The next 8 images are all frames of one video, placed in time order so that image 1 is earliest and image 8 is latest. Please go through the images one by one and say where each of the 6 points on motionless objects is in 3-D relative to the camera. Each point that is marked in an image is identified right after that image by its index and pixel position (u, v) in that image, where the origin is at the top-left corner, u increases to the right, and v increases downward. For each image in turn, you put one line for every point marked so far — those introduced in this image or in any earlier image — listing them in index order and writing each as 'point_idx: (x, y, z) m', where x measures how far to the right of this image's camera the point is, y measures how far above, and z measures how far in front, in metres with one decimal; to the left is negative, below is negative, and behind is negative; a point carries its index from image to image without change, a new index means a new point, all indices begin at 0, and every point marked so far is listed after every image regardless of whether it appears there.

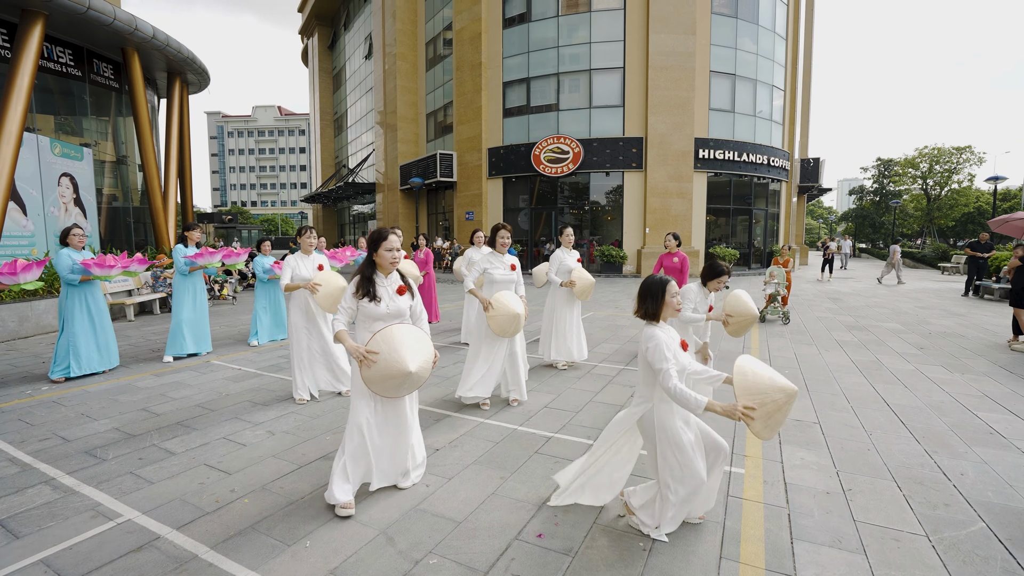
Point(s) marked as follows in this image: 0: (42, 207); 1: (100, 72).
0: (-10.4, +1.7, +10.4) m
1: (-10.1, +5.4, +11.9) m
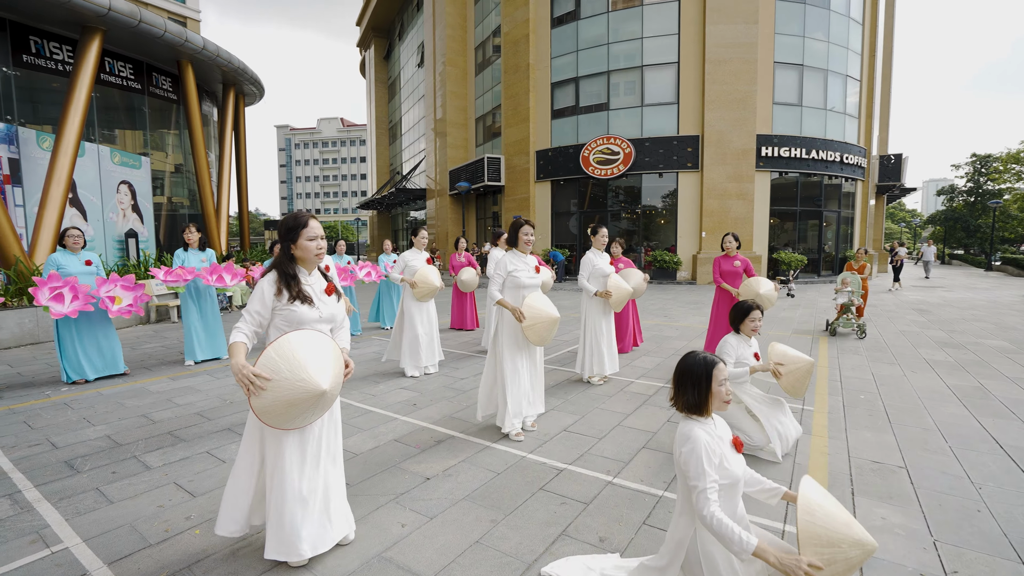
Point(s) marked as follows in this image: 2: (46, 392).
0: (-9.5, +1.7, +11.0) m
1: (-9.1, +5.3, +12.4) m
2: (-5.1, -1.1, +5.3) m
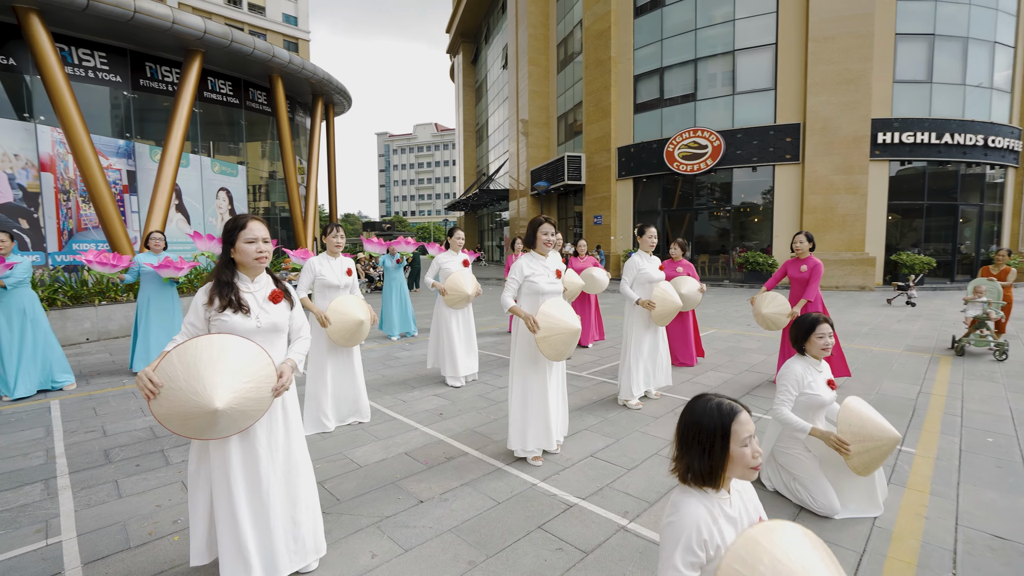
0: (-7.9, +1.8, +12.2) m
1: (-7.2, +5.4, +13.6) m
2: (-4.7, -1.1, +5.8) m
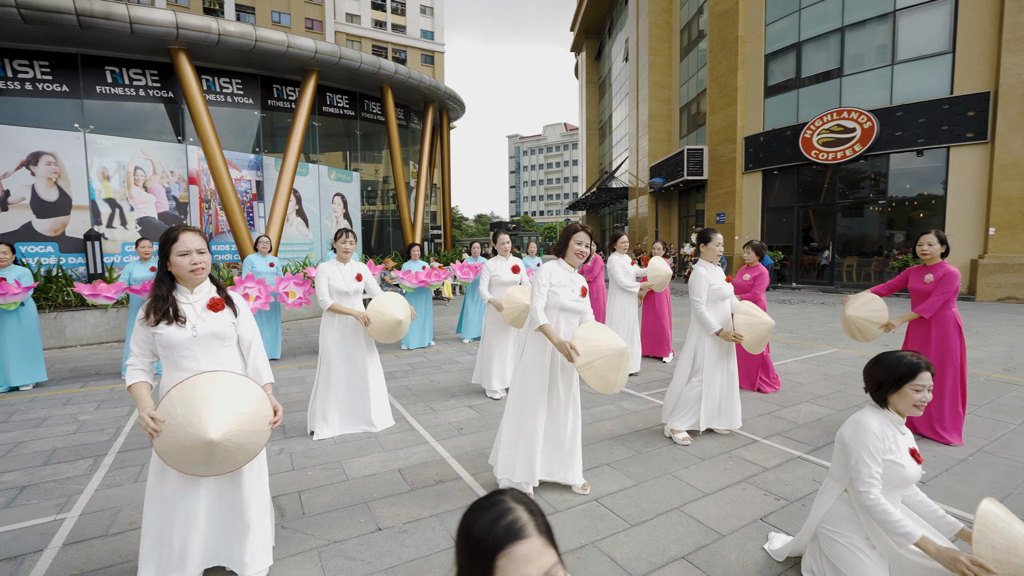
0: (-5.4, +1.9, +13.5) m
1: (-4.3, +5.5, +14.7) m
2: (-4.0, -1.1, +6.5) m
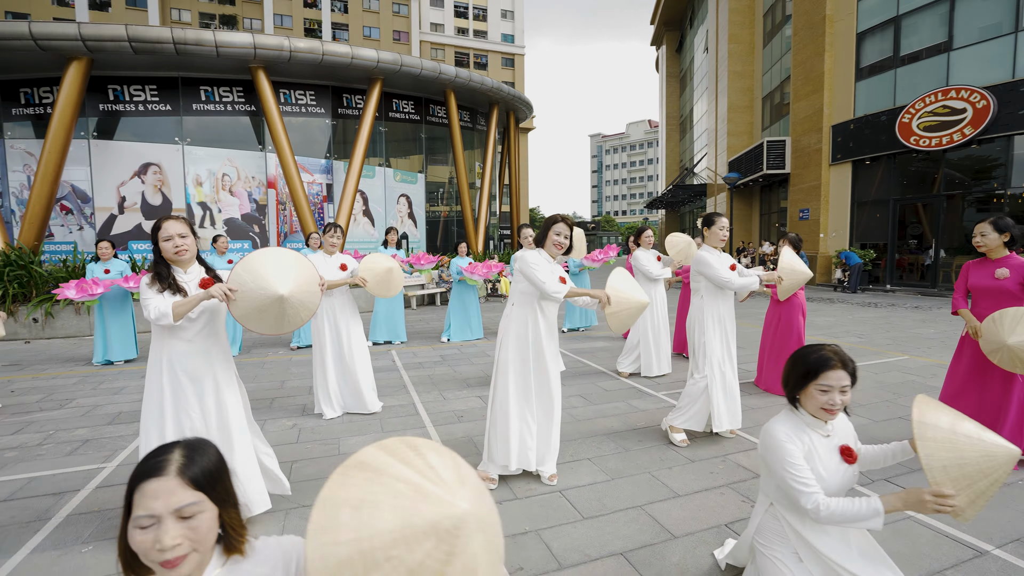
0: (-3.8, +2.0, +14.4) m
1: (-2.4, +5.6, +15.3) m
2: (-3.6, -1.0, +7.2) m
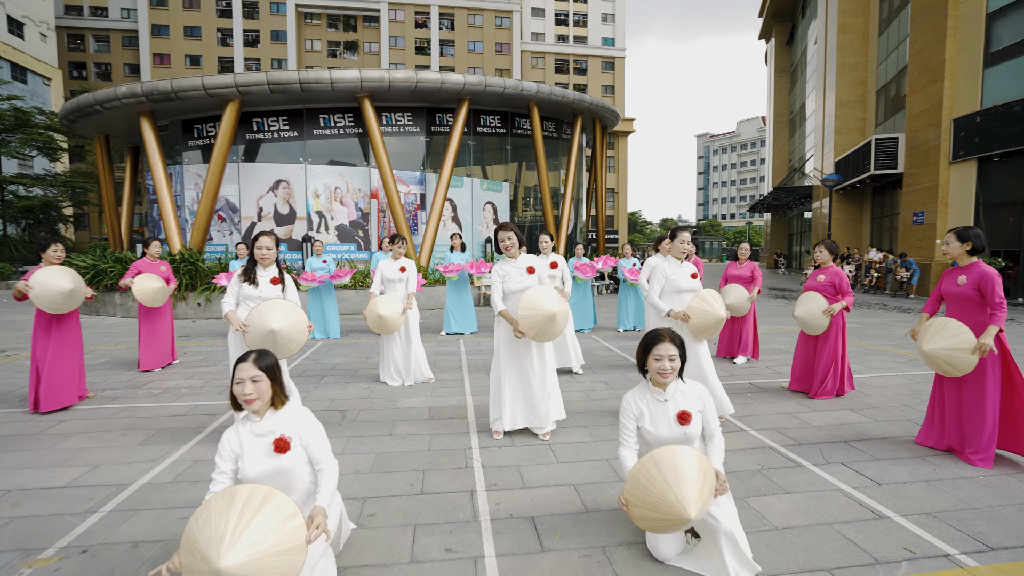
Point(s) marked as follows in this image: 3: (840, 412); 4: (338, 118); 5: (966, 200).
0: (-1.4, +2.0, +15.8) m
1: (+0.3, +5.5, +16.4) m
2: (-2.7, -0.9, +8.8) m
3: (+3.2, -1.3, +4.7) m
4: (-4.7, +4.6, +13.1) m
5: (+14.4, +2.8, +15.3) m
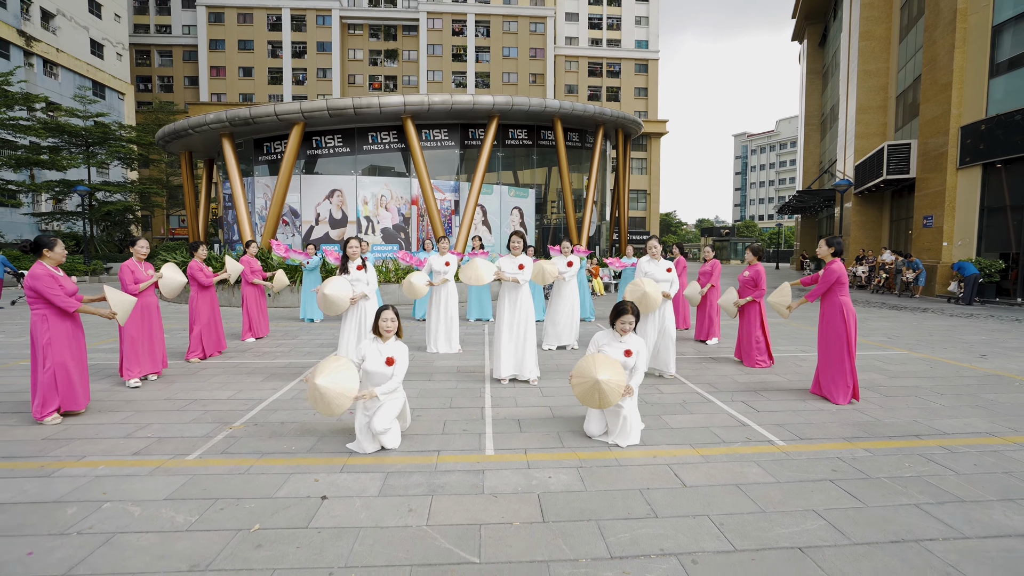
0: (-0.5, +2.2, +17.5) m
1: (+1.2, +5.7, +18.1) m
2: (-2.3, -0.7, +10.6) m
3: (+3.3, -1.2, +6.2) m
4: (-4.0, +4.8, +15.0) m
5: (+15.2, +2.8, +15.9) m
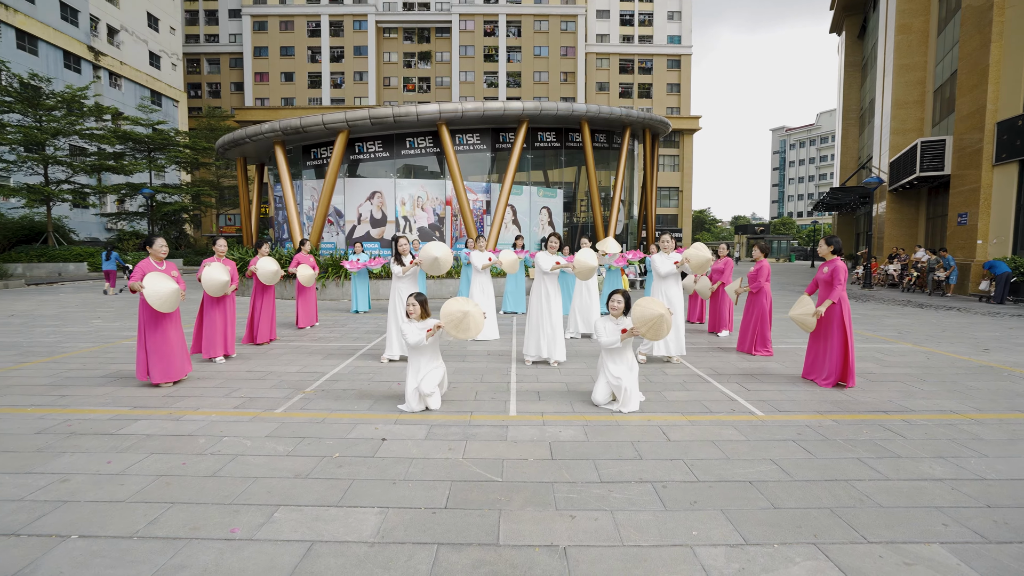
0: (+0.6, +2.3, +18.3) m
1: (+2.4, +5.8, +18.7) m
2: (-1.7, -0.6, +11.6) m
3: (+3.6, -1.1, +6.8) m
4: (-3.1, +5.0, +16.1) m
5: (+16.2, +2.8, +15.7) m
